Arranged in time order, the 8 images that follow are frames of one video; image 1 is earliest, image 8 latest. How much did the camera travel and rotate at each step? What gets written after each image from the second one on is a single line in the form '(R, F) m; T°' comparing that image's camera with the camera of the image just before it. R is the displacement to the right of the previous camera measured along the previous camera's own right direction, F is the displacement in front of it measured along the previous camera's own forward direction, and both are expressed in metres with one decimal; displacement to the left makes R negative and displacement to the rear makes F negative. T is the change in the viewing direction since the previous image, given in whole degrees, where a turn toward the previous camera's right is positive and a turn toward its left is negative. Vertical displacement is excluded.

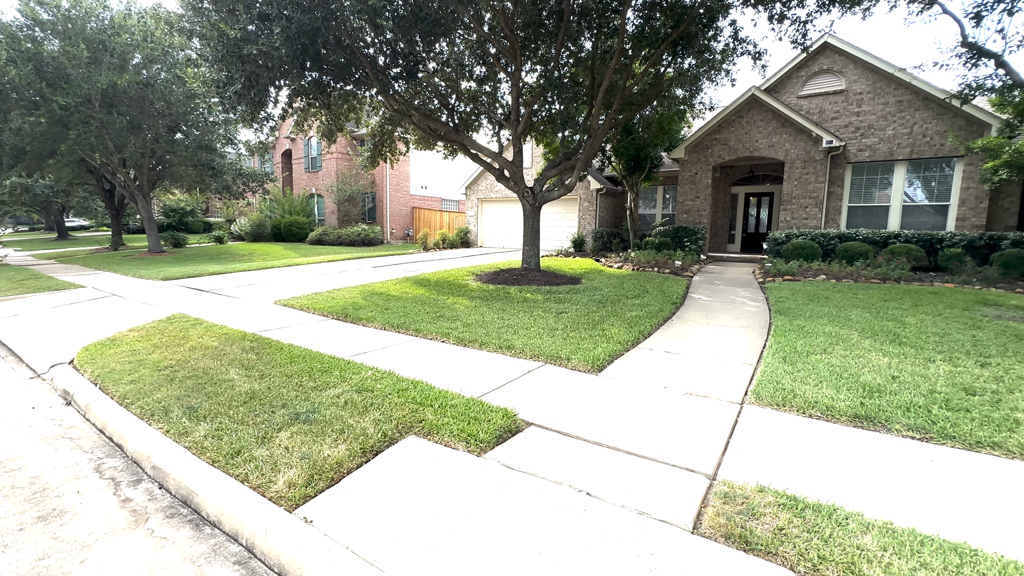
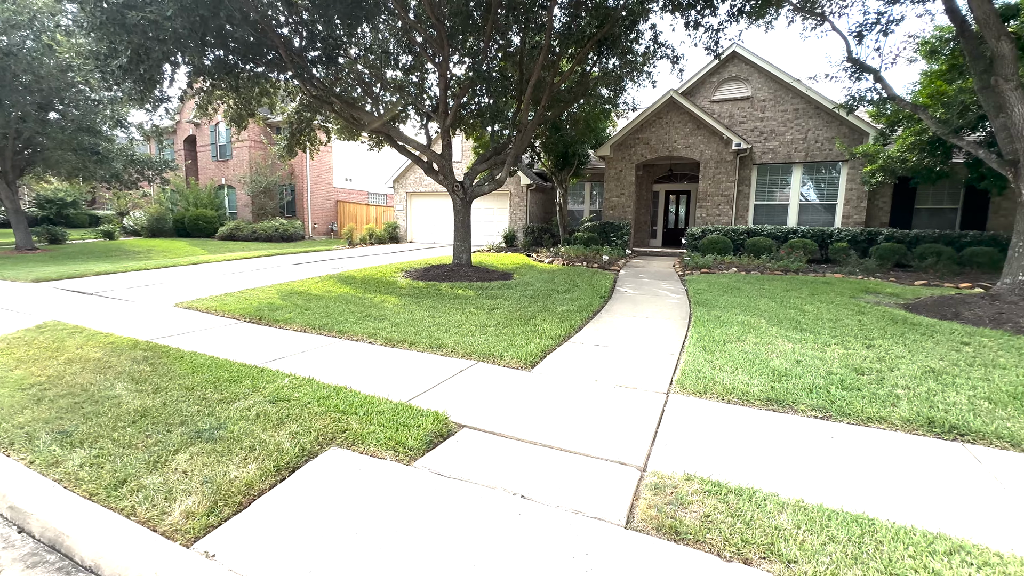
(0.0, +0.1) m; +9°
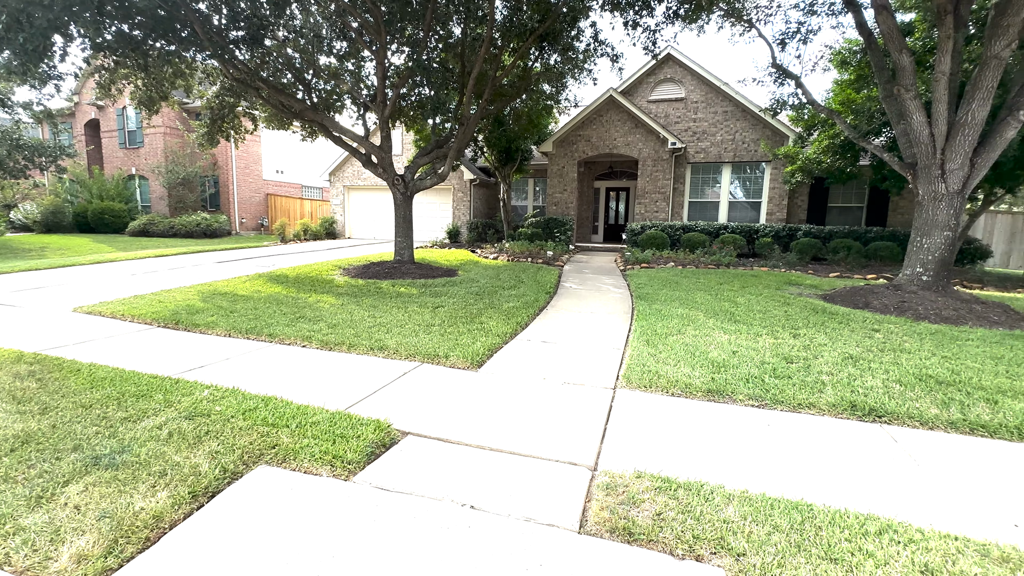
(0.0, +0.1) m; +7°
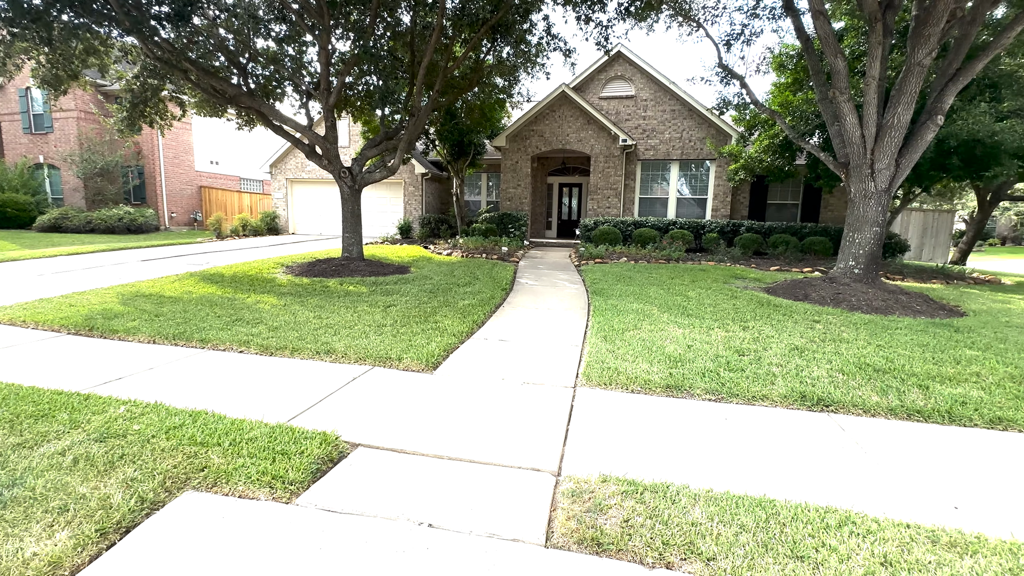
(0.0, +0.2) m; +6°
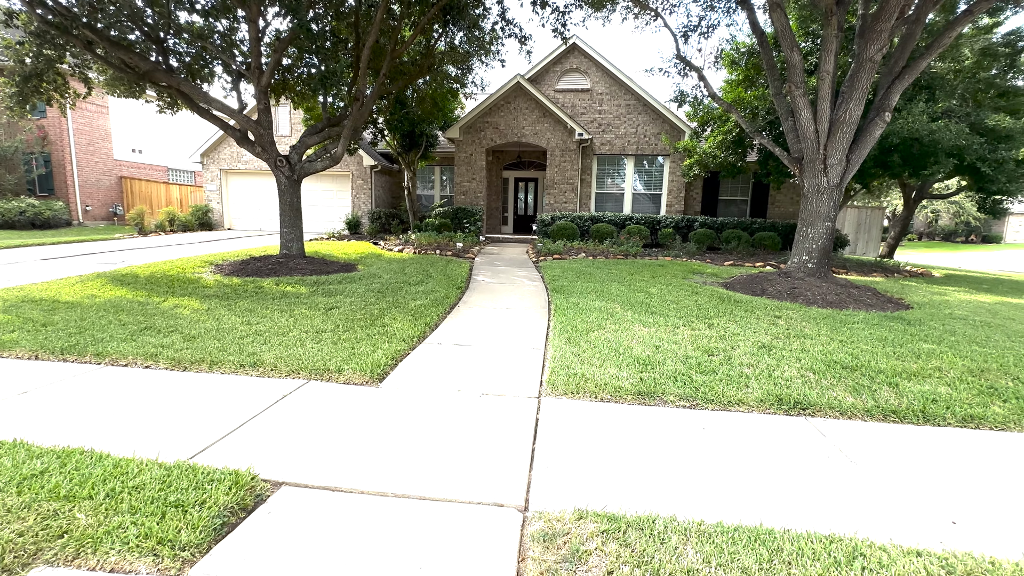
(0.0, +0.5) m; +6°
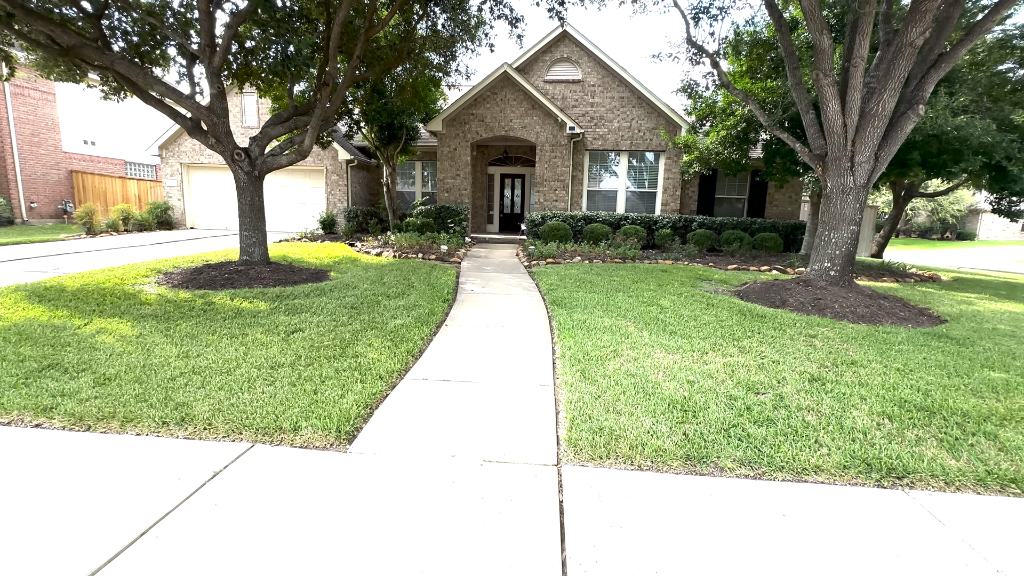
(-0.2, +0.9) m; +2°
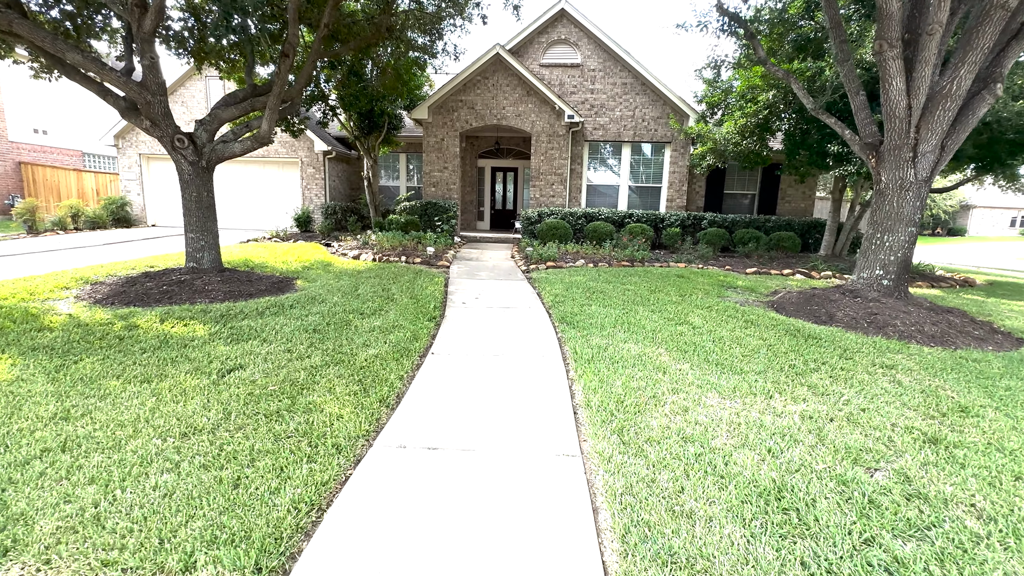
(-0.1, +1.1) m; +1°
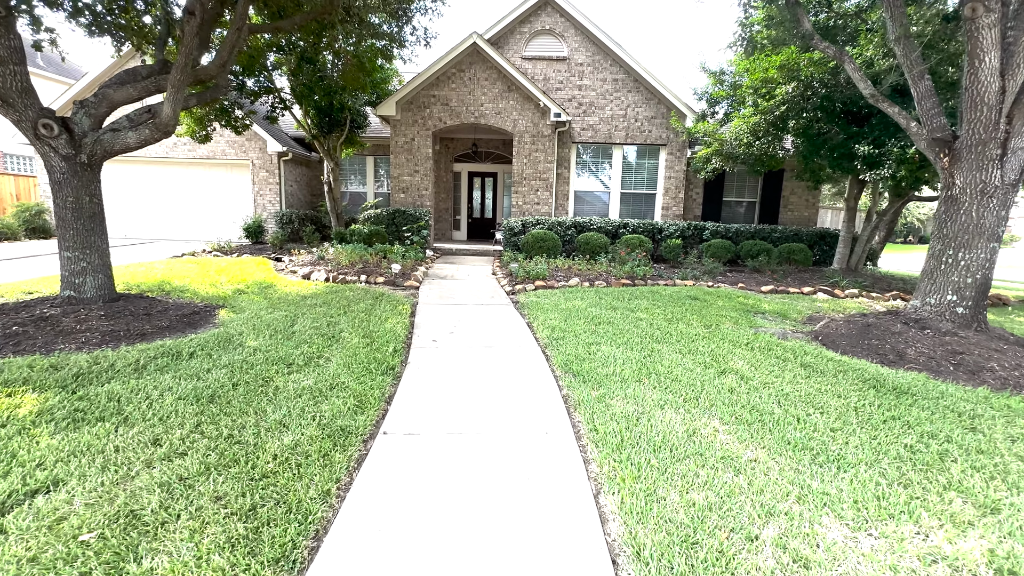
(-0.1, +1.4) m; +3°
